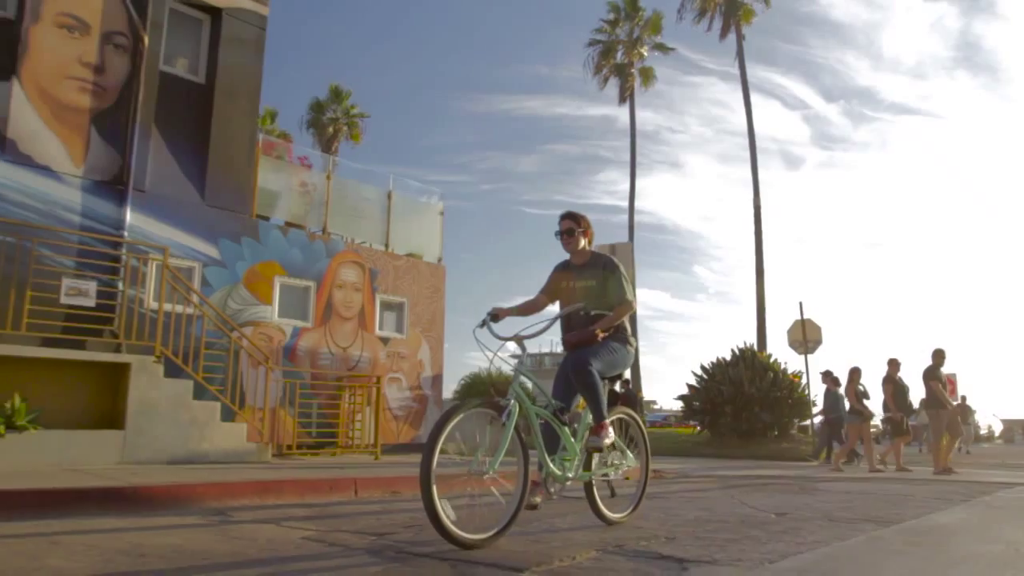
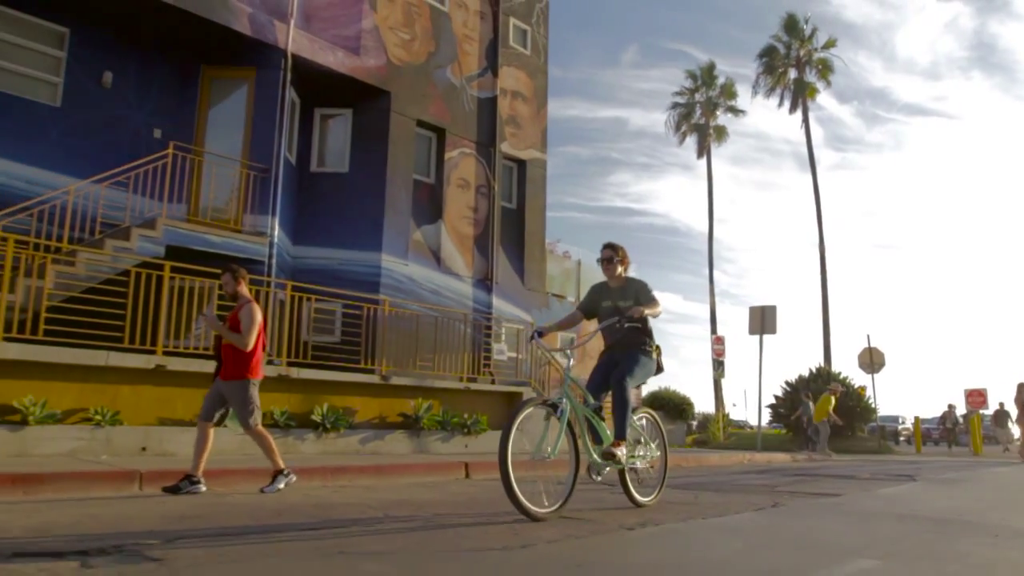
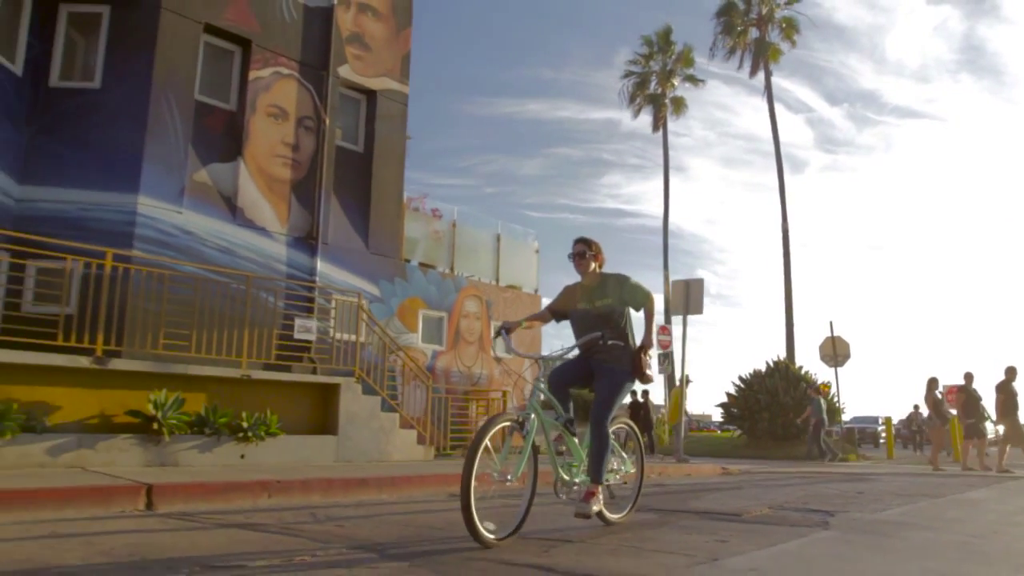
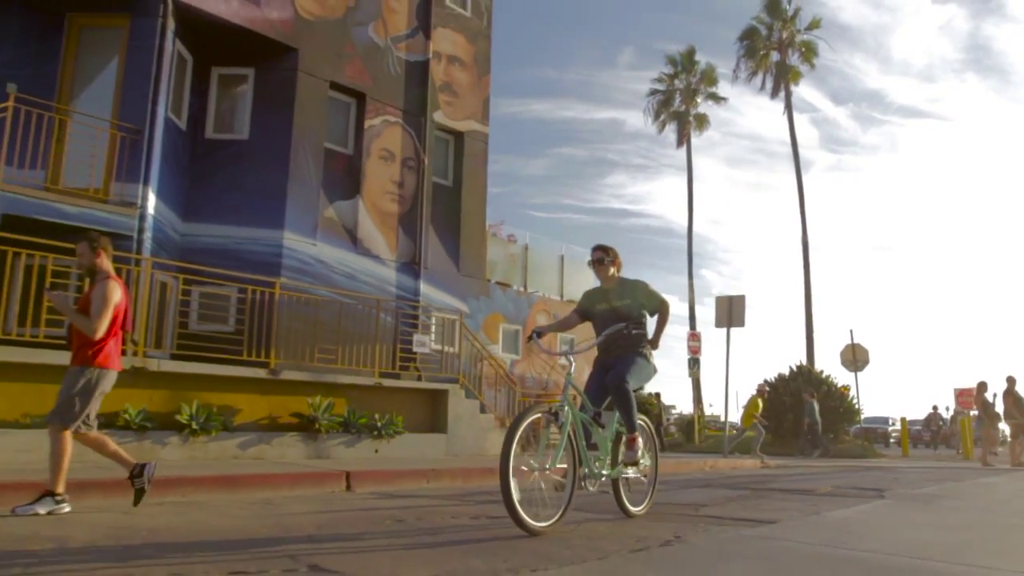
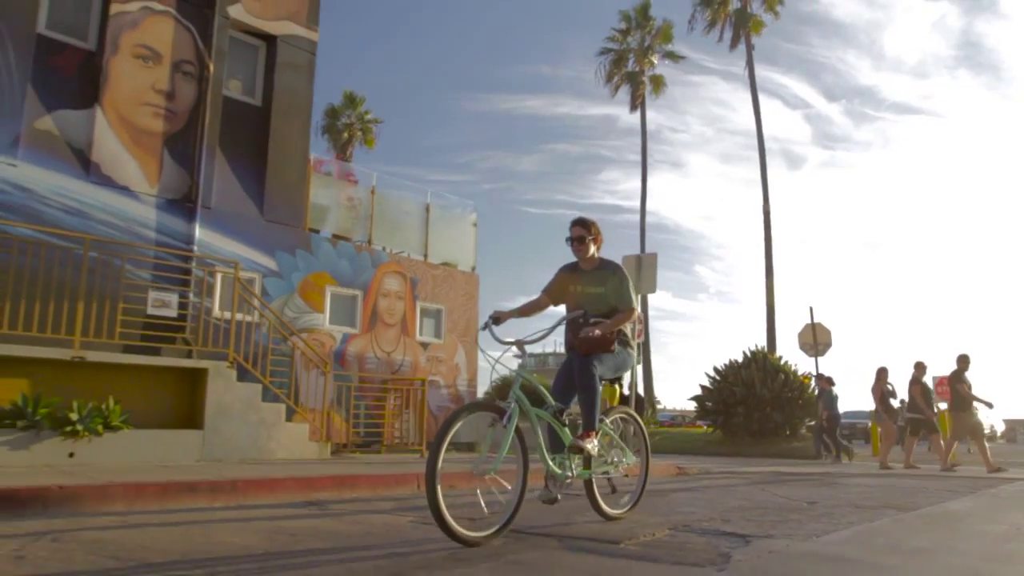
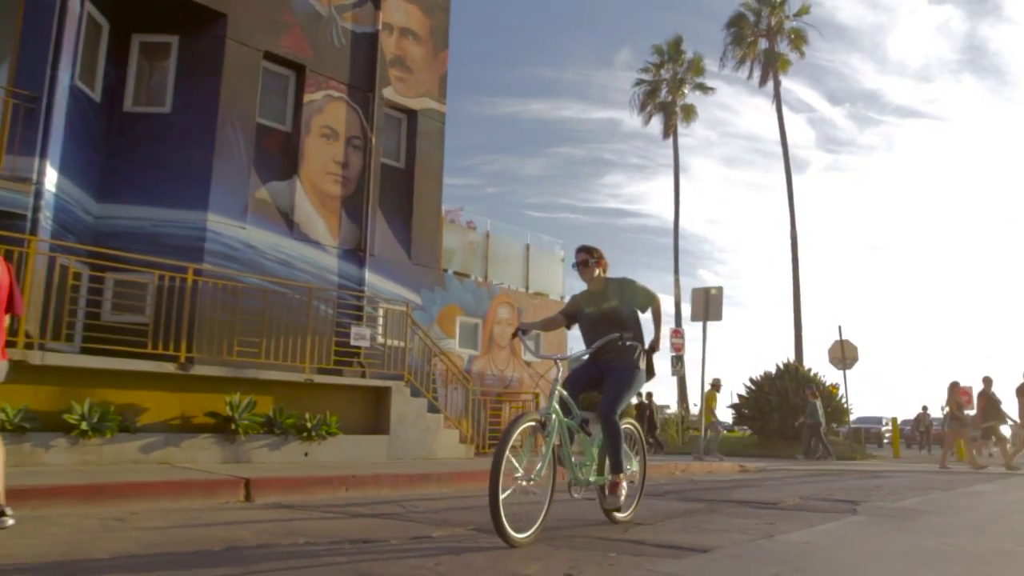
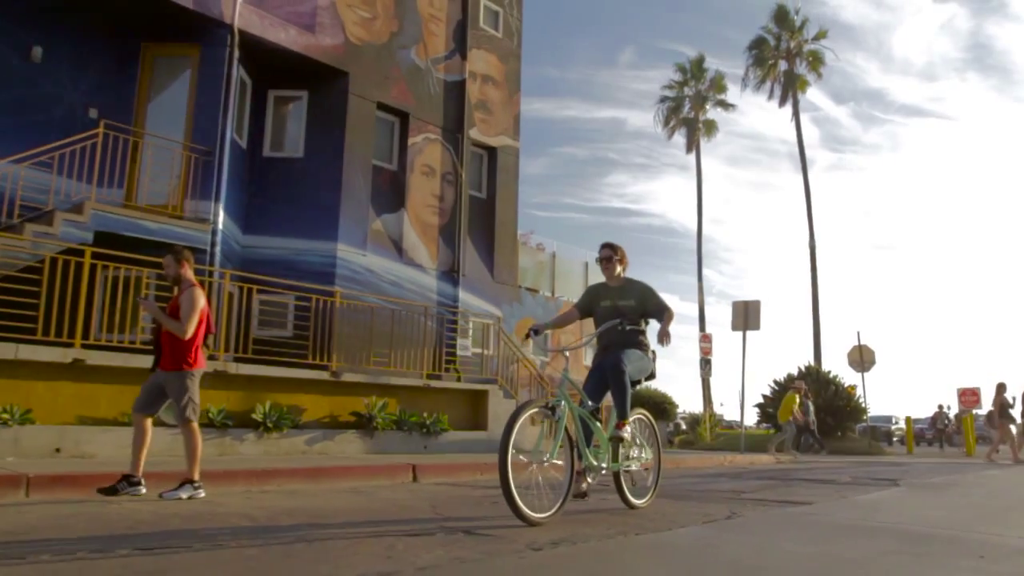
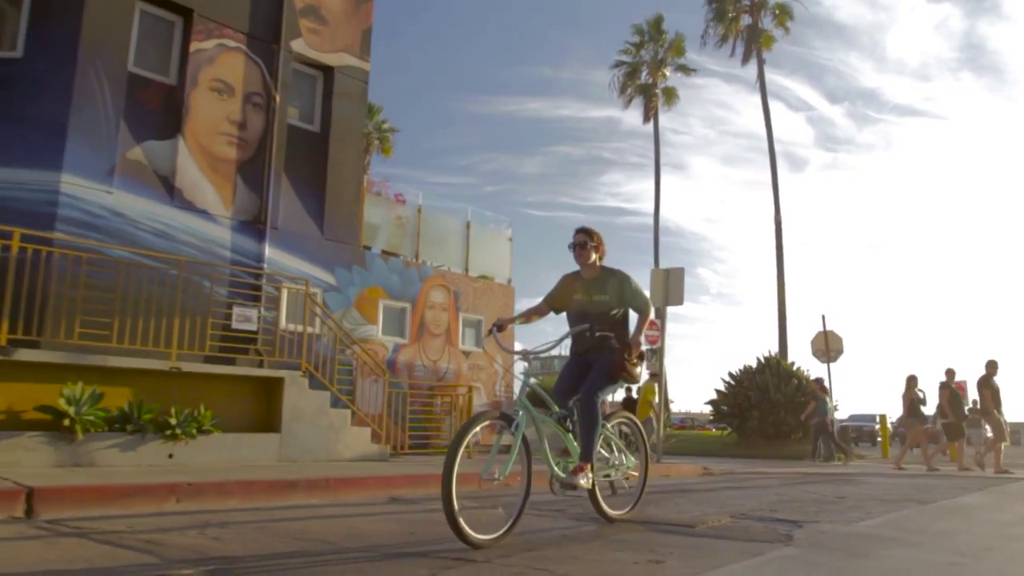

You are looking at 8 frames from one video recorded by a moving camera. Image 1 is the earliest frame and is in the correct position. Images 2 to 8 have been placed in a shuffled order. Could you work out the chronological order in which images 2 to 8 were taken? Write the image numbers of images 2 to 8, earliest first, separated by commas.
5, 8, 3, 6, 4, 7, 2
